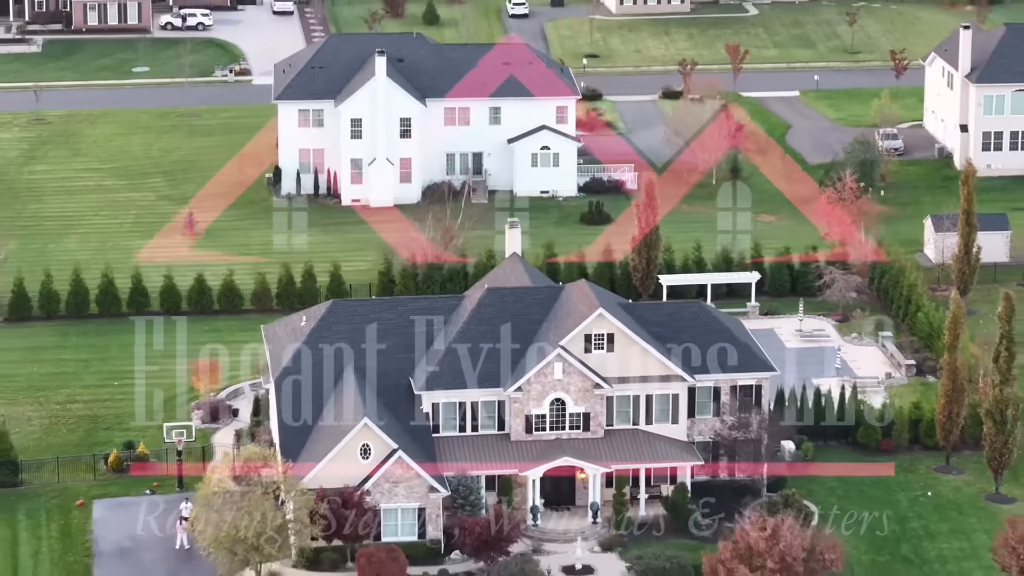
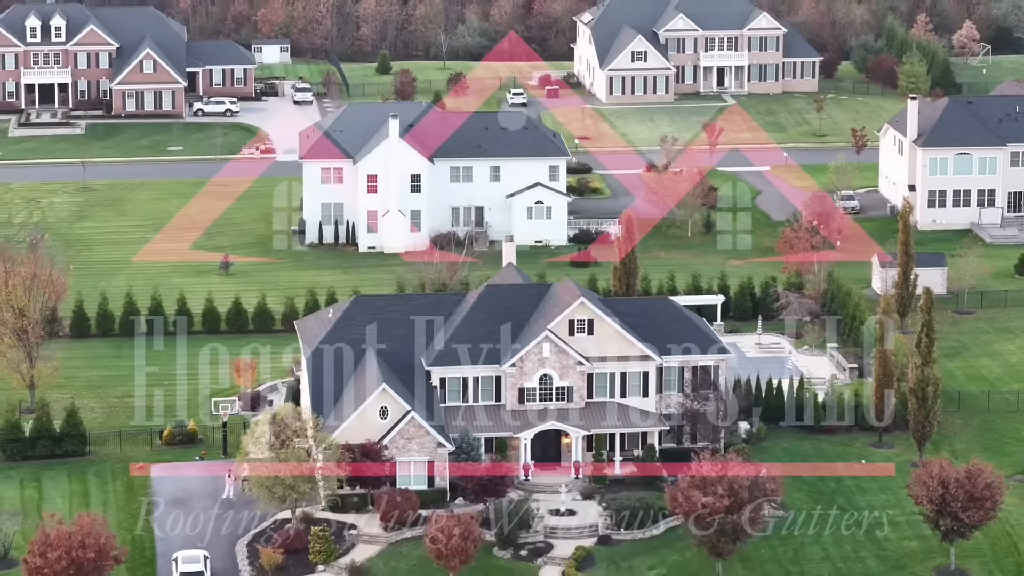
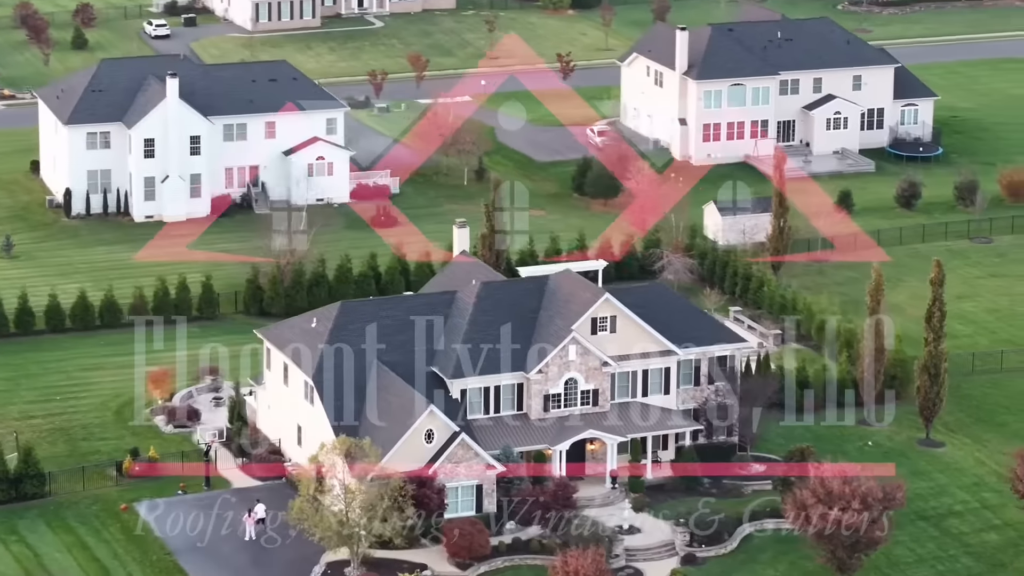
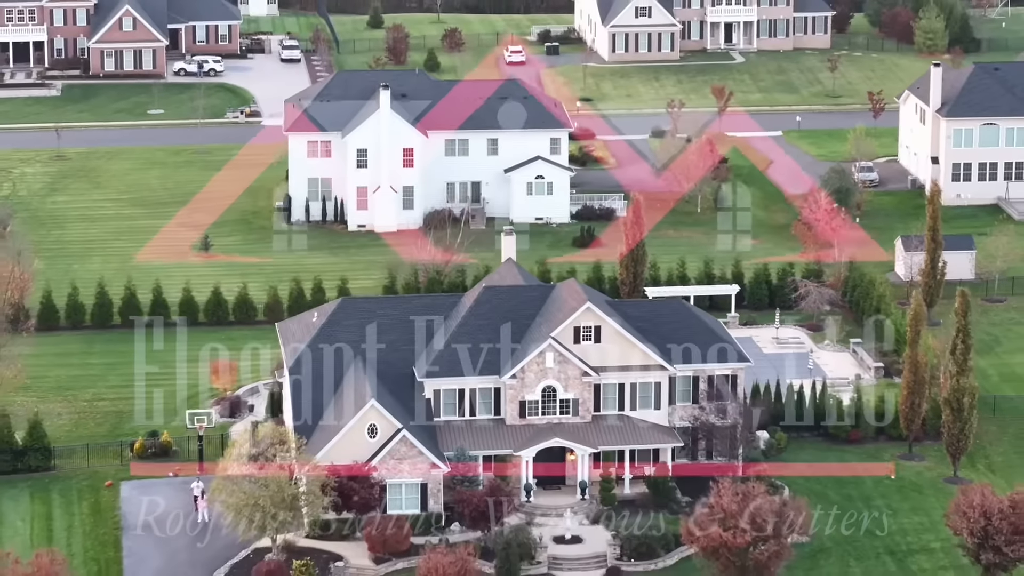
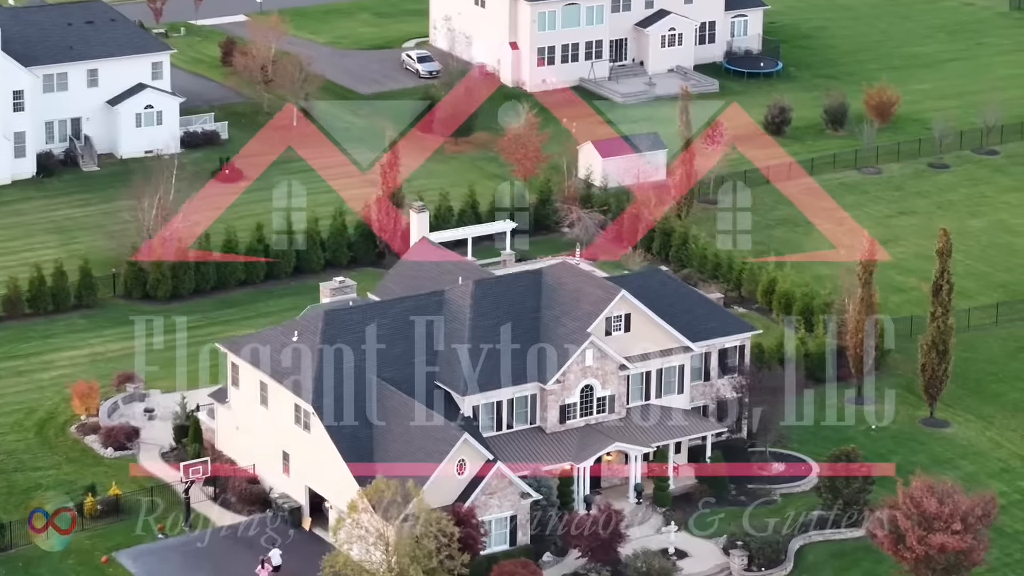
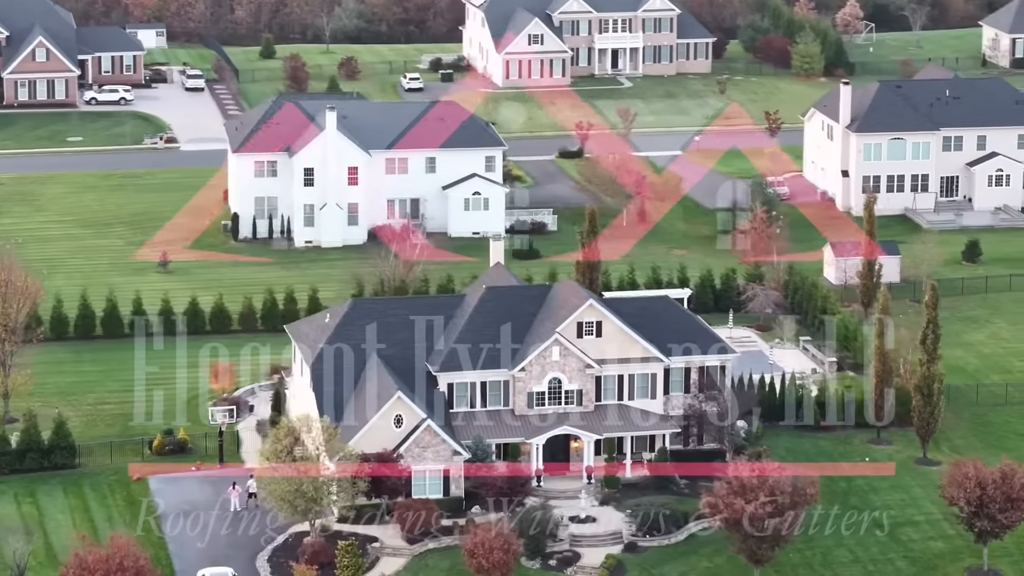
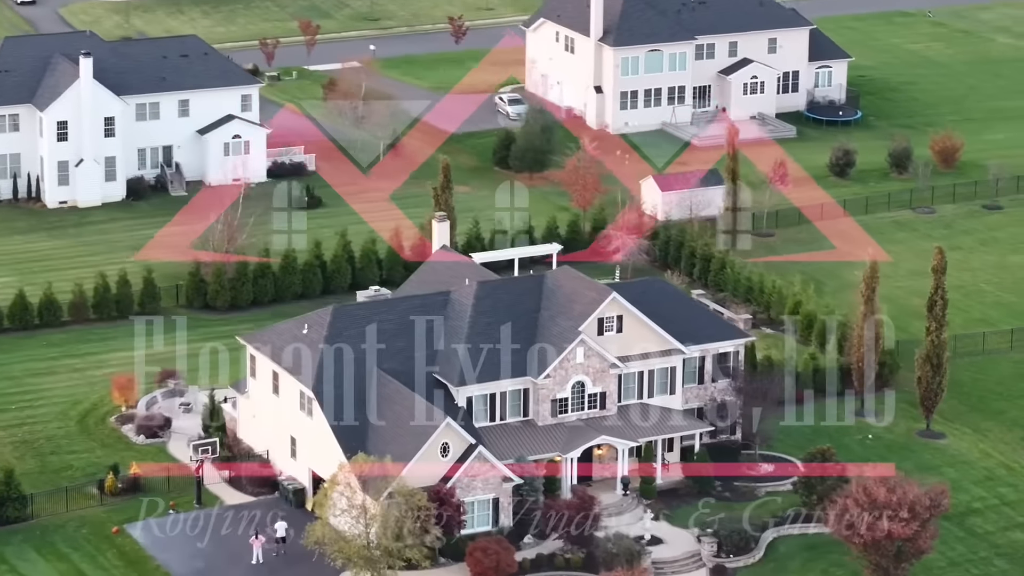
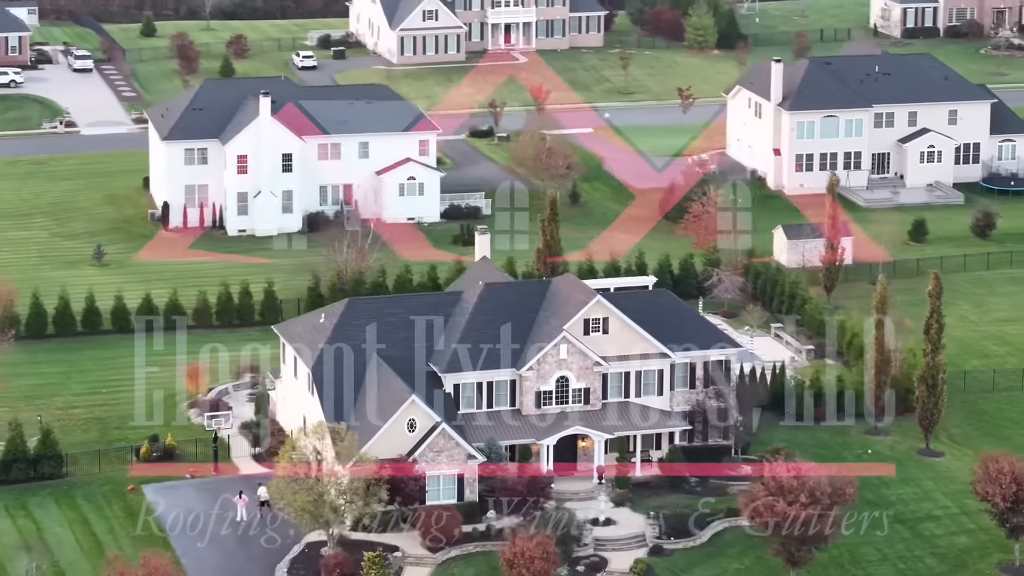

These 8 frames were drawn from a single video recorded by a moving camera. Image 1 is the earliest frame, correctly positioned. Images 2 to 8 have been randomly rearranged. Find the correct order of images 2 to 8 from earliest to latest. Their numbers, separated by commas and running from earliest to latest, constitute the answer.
4, 2, 6, 8, 3, 7, 5
